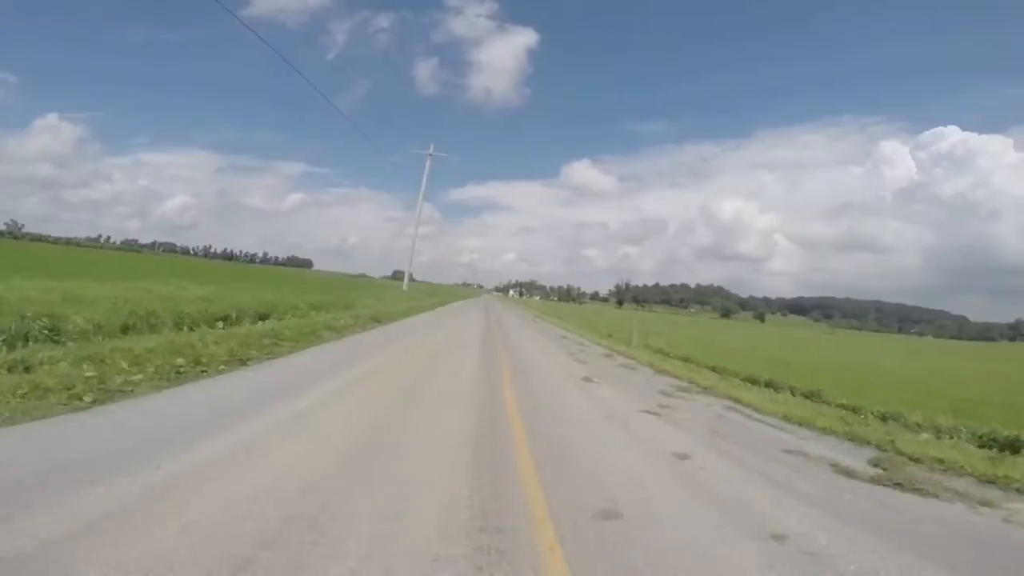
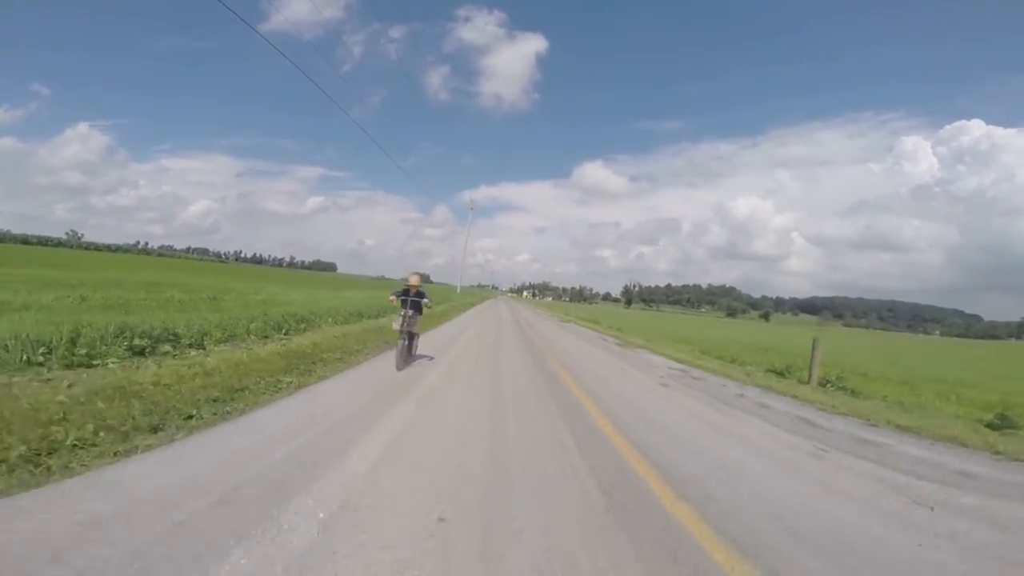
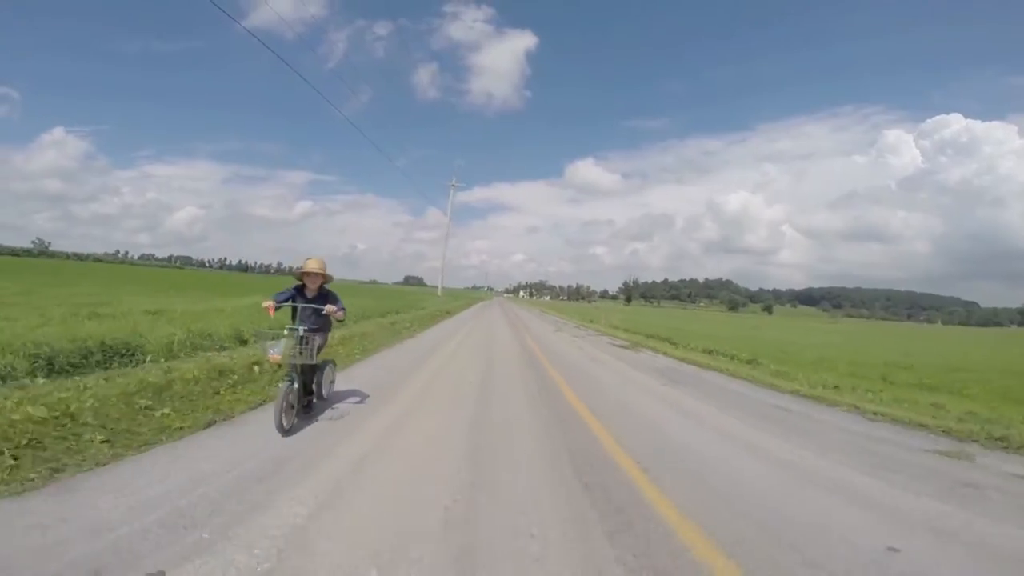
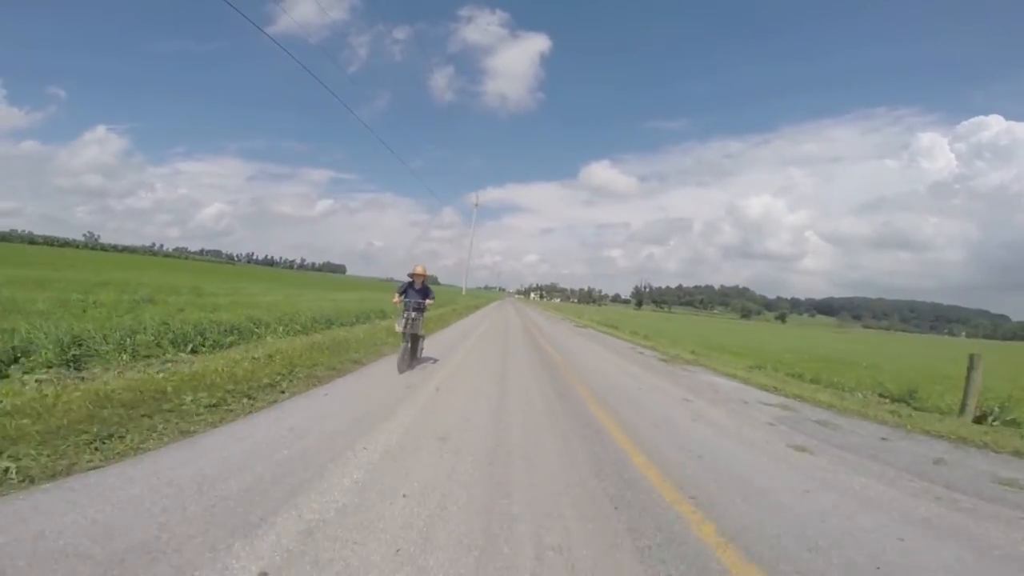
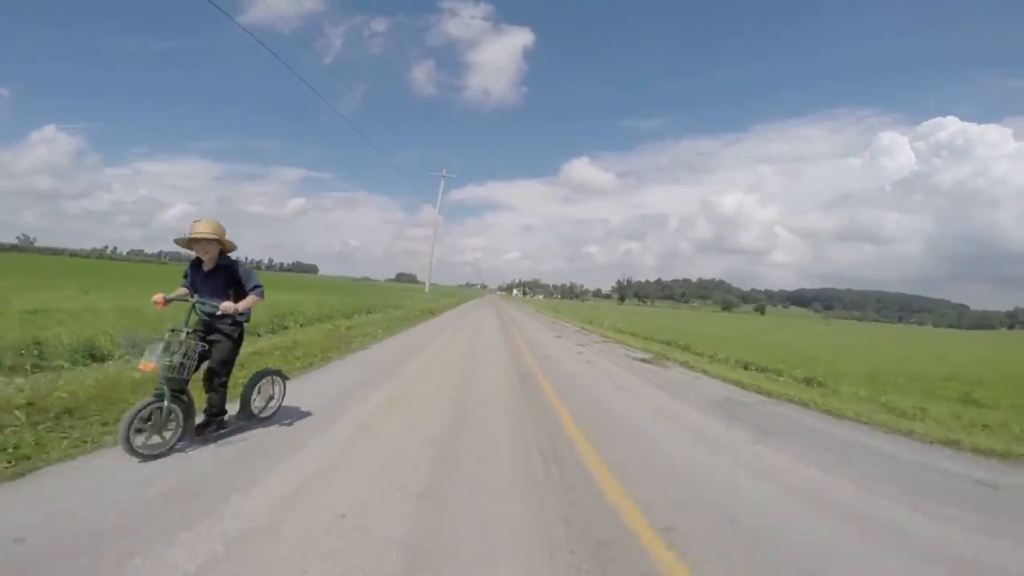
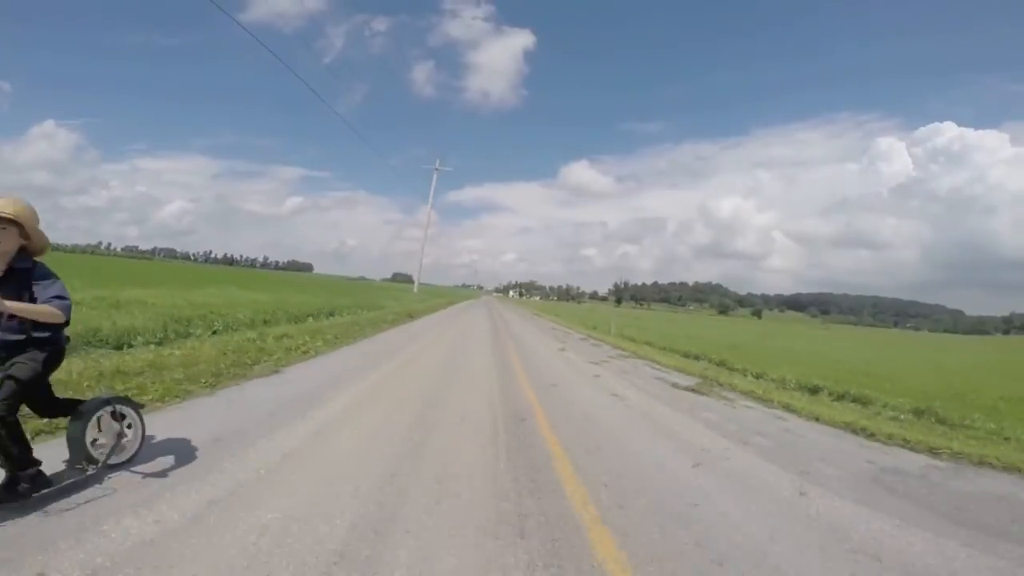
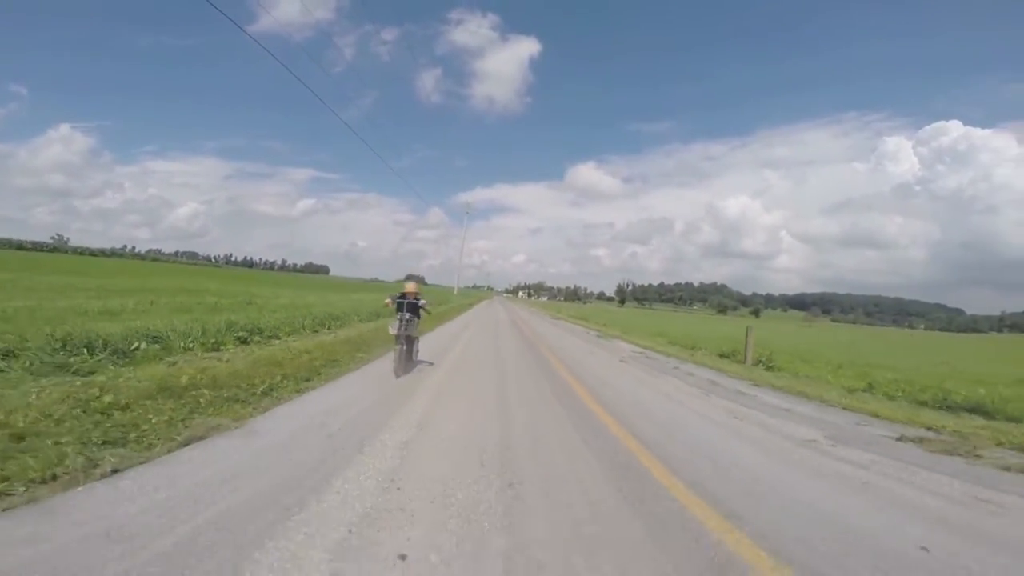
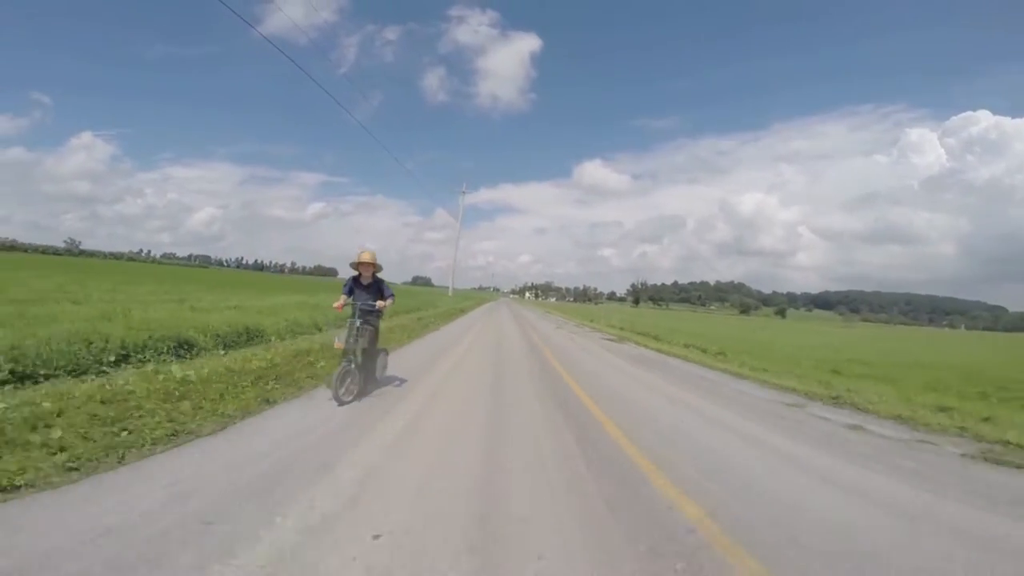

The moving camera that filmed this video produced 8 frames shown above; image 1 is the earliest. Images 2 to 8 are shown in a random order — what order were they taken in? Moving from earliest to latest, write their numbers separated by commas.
6, 5, 3, 8, 4, 2, 7
